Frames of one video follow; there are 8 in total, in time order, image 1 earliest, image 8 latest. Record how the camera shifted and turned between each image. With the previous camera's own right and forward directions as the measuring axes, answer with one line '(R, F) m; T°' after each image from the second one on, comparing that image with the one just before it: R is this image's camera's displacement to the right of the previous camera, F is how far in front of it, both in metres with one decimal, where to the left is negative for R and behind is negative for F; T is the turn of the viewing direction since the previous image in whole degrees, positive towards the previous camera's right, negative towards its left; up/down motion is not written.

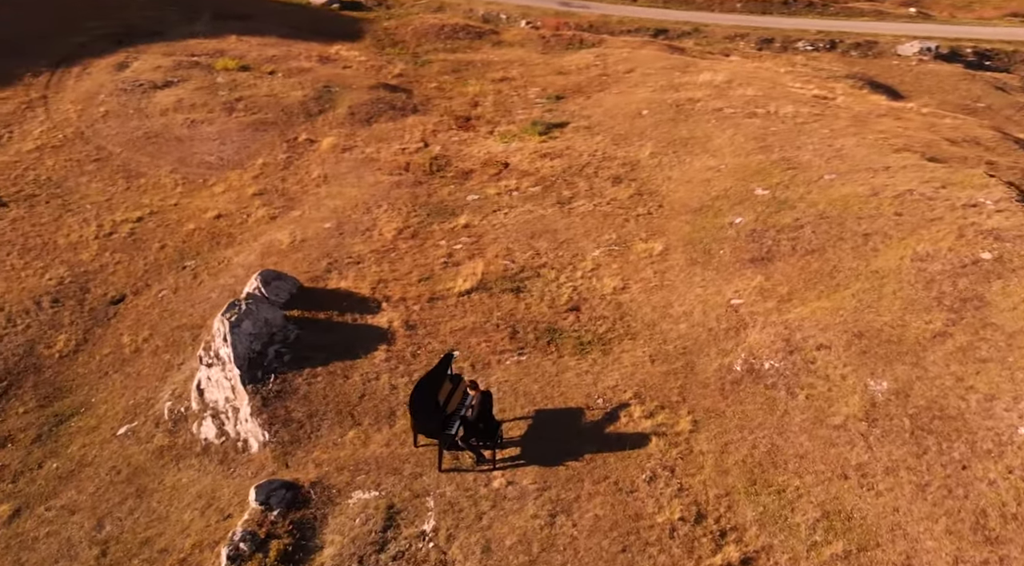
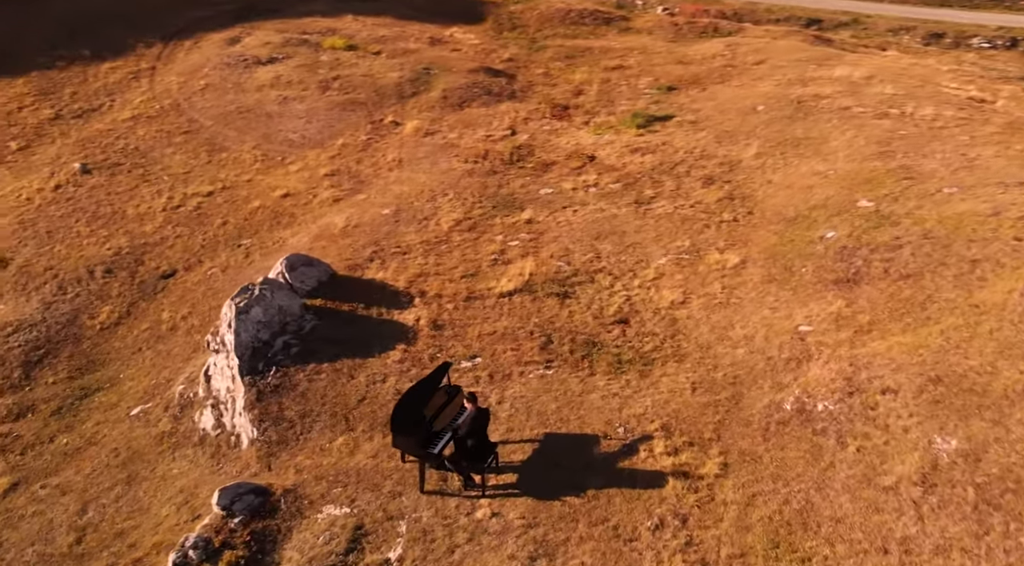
(+2.5, +2.2) m; -9°
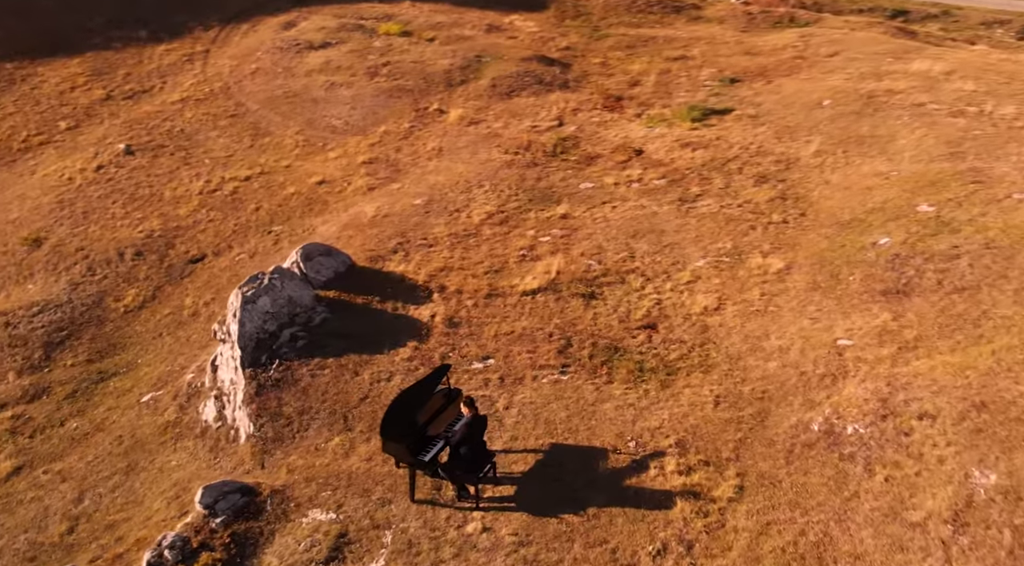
(+1.2, +1.0) m; -4°
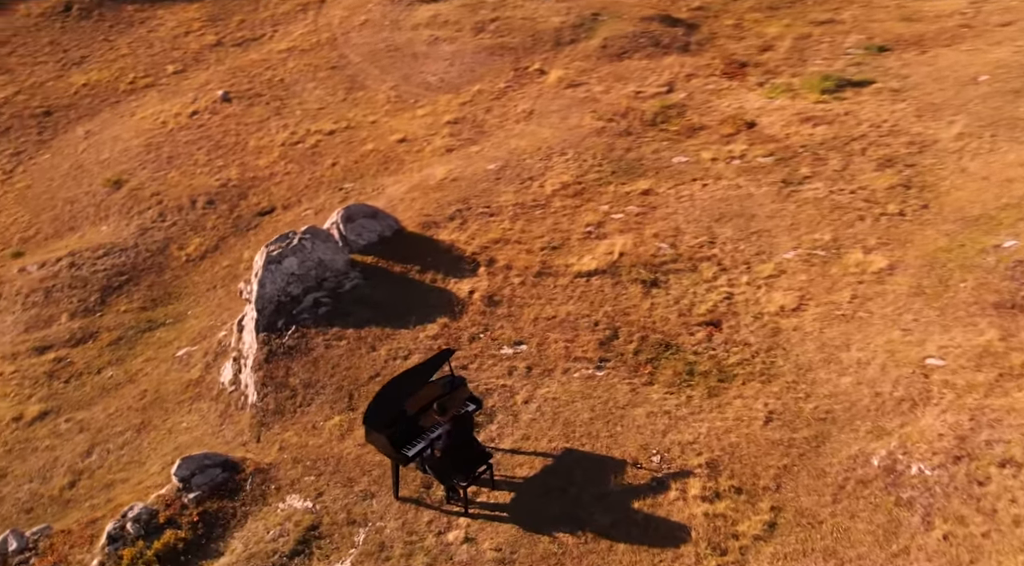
(+2.2, +2.0) m; -9°
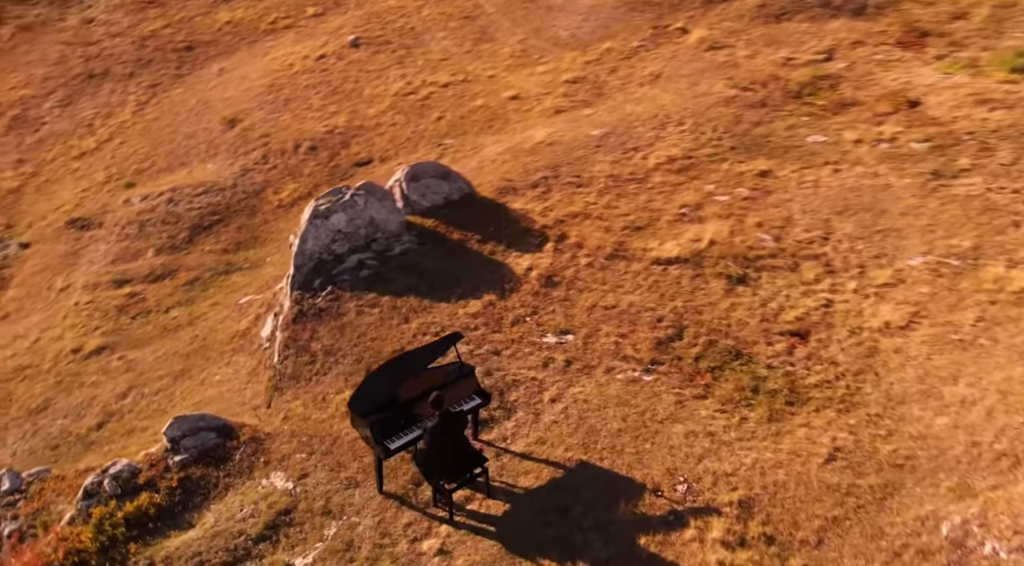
(+2.3, +2.0) m; -11°
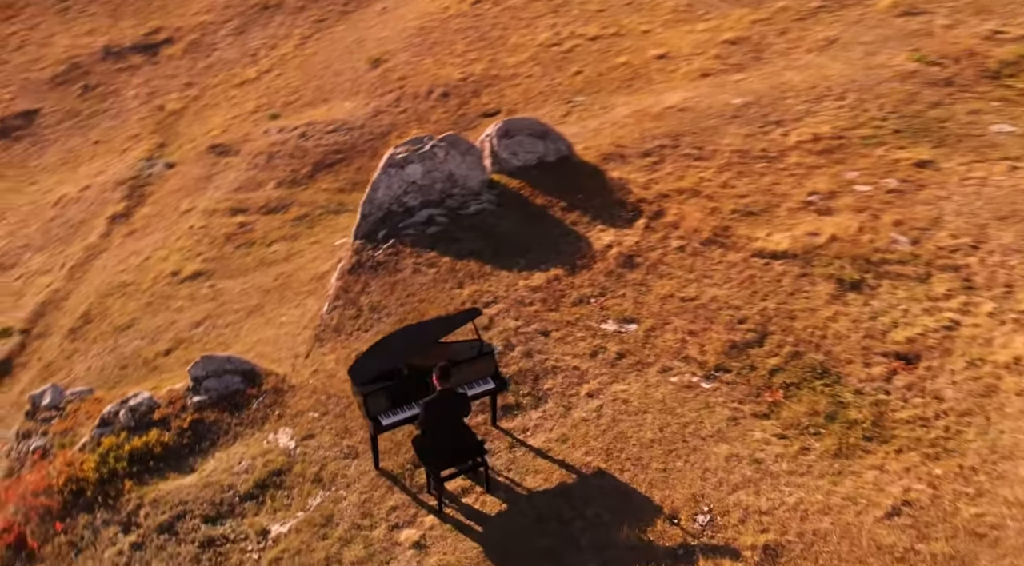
(+2.3, +1.6) m; -12°
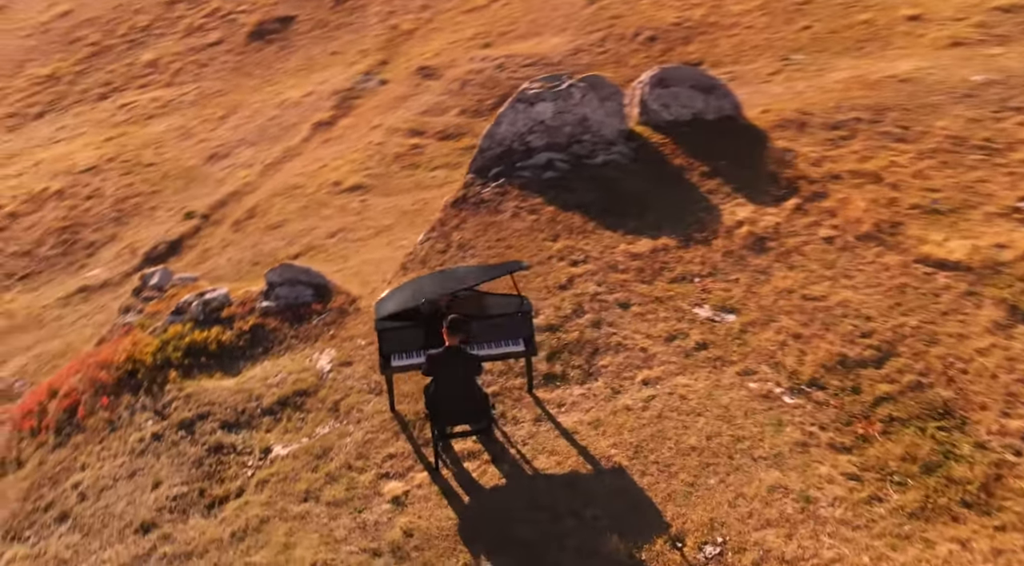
(+2.8, +1.6) m; -17°
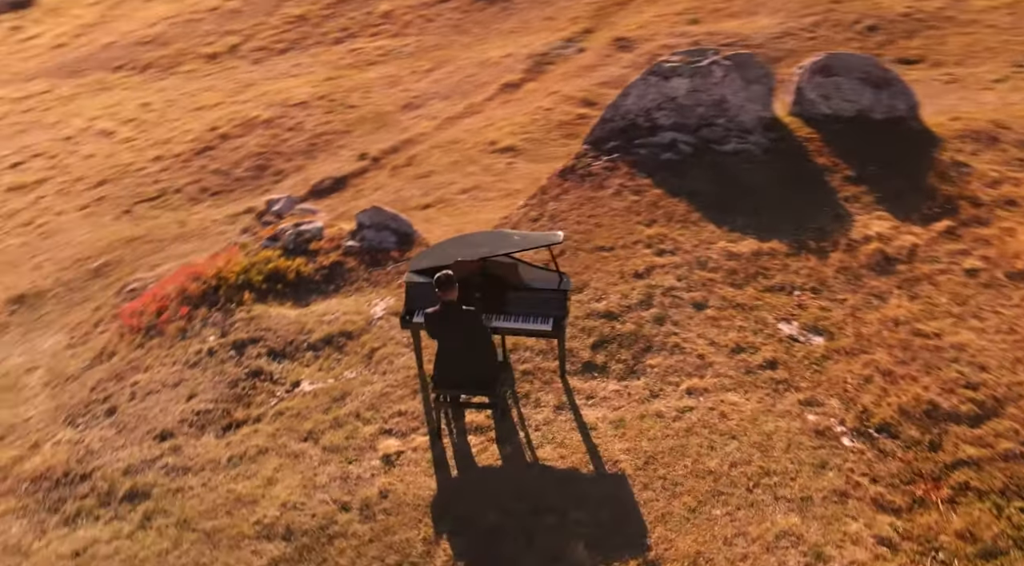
(+2.5, +1.0) m; -15°
